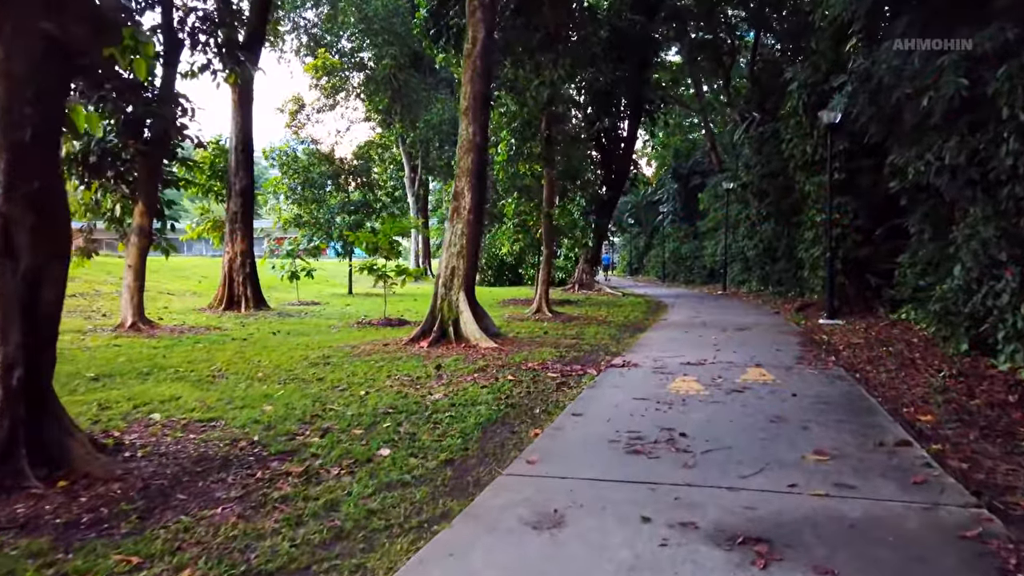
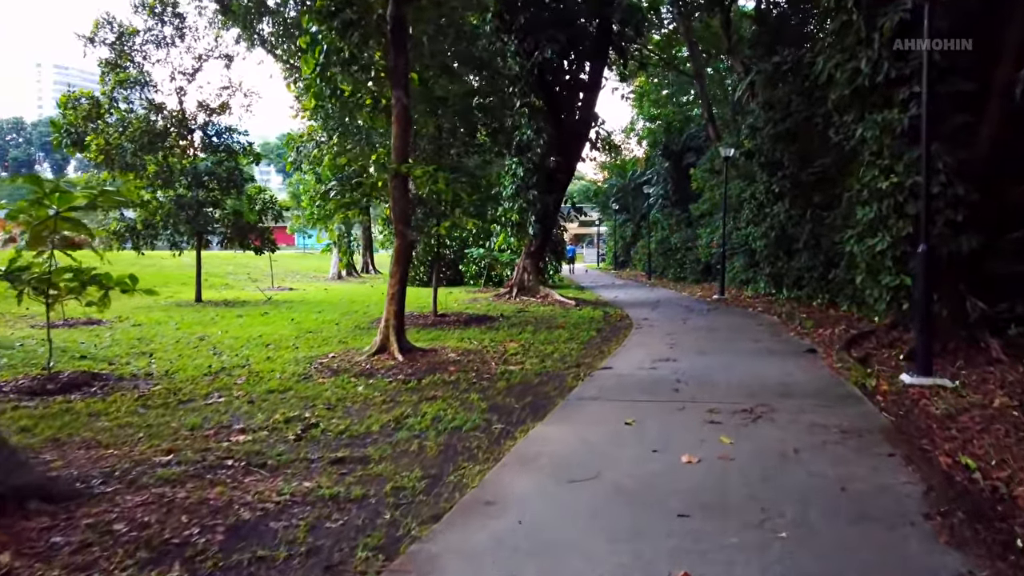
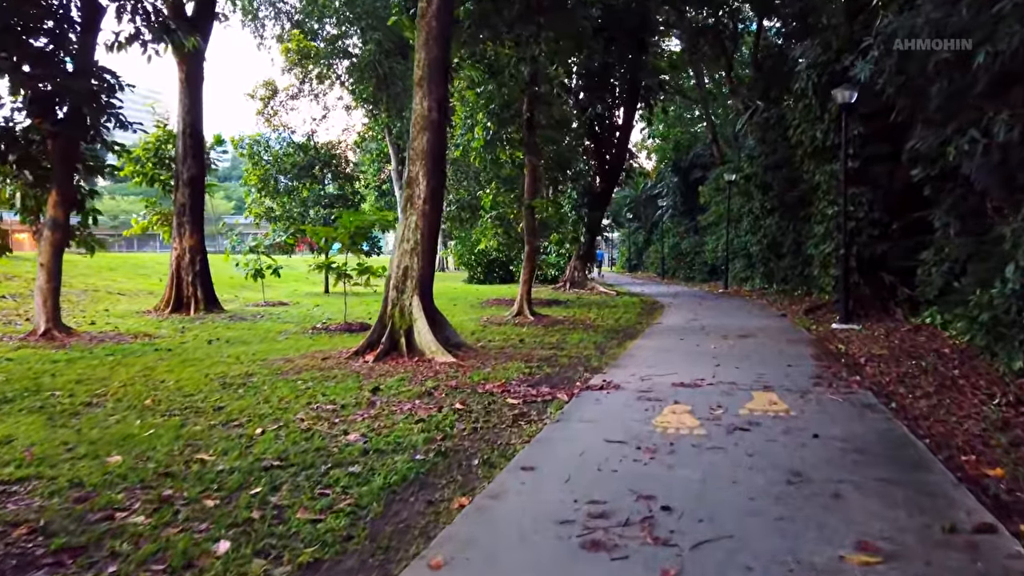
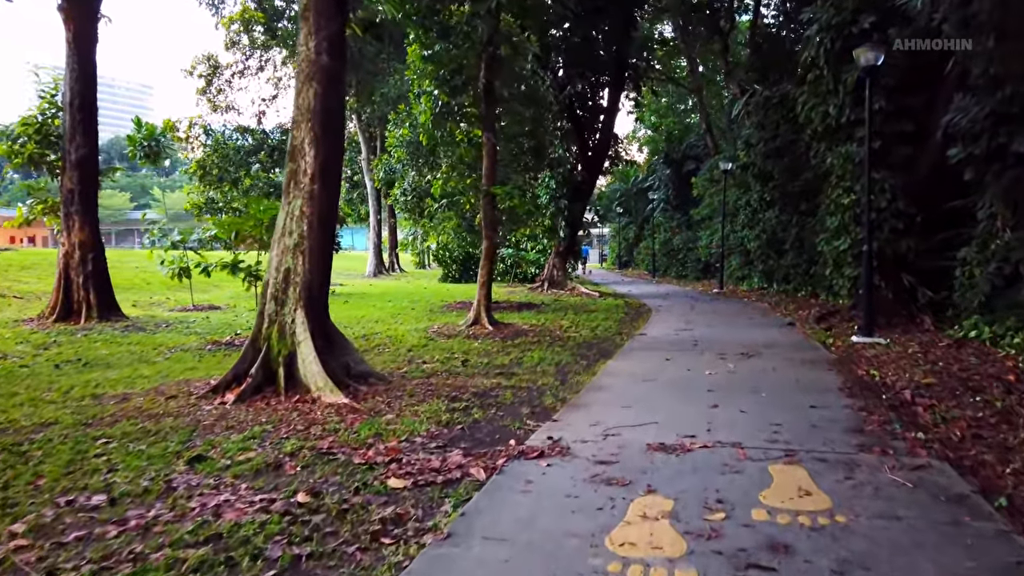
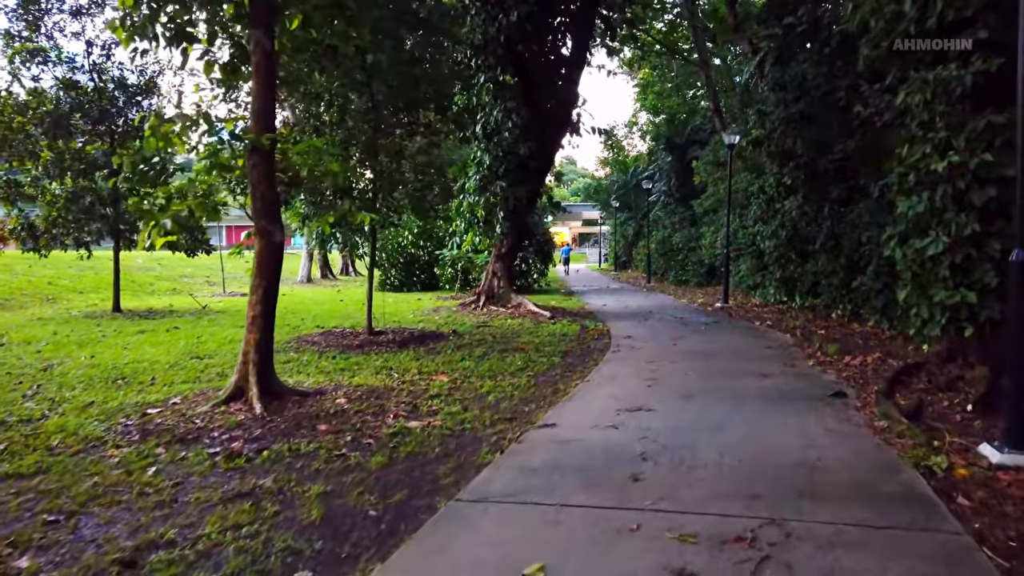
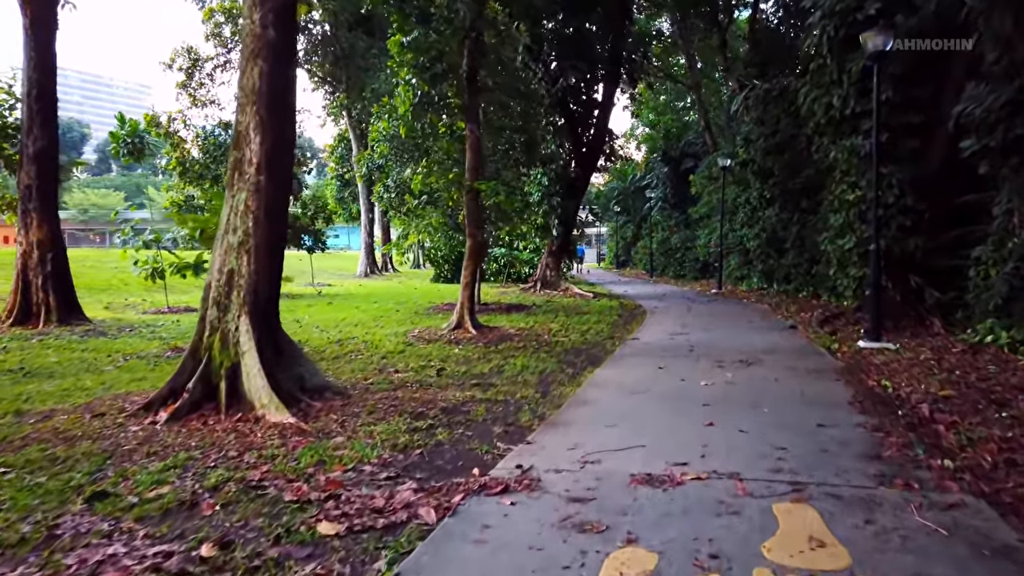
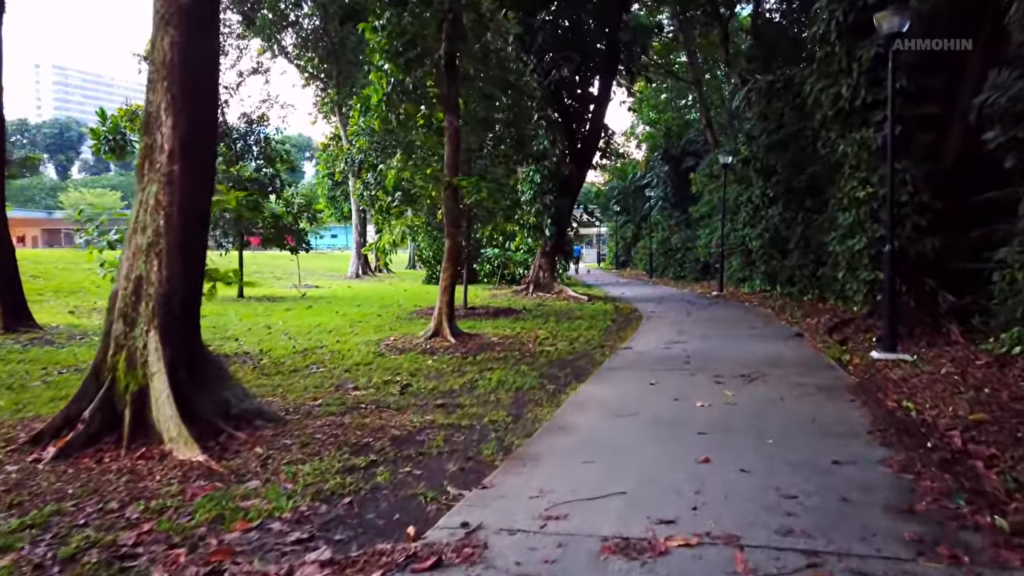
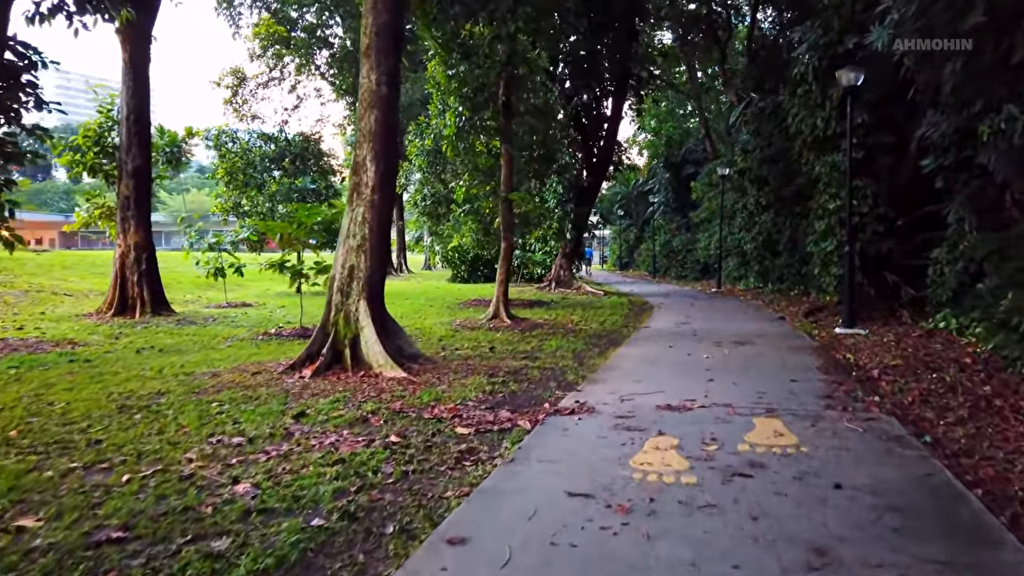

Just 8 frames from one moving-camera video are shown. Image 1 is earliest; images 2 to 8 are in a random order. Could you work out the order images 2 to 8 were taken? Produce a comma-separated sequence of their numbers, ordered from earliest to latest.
3, 8, 4, 6, 7, 2, 5
